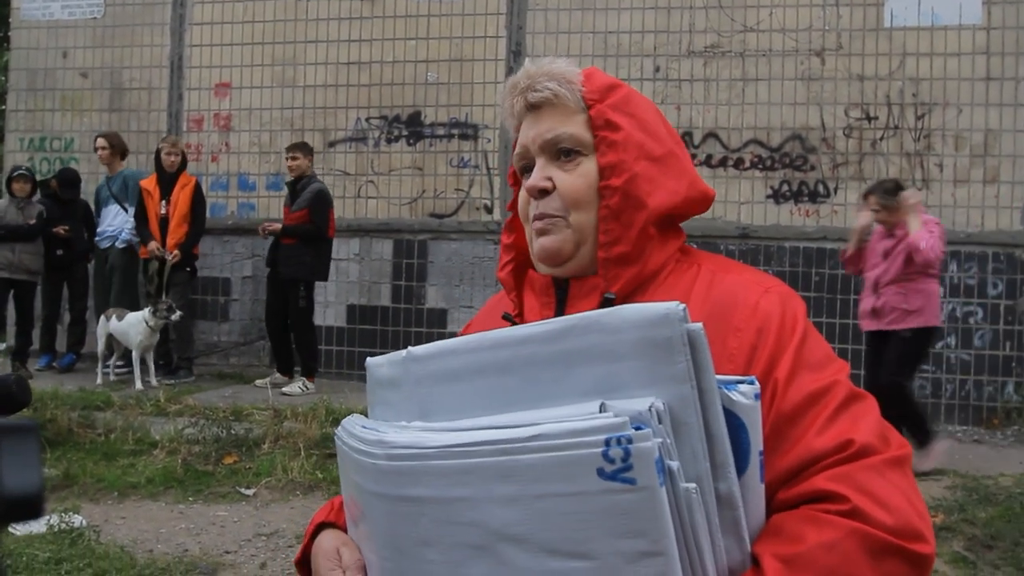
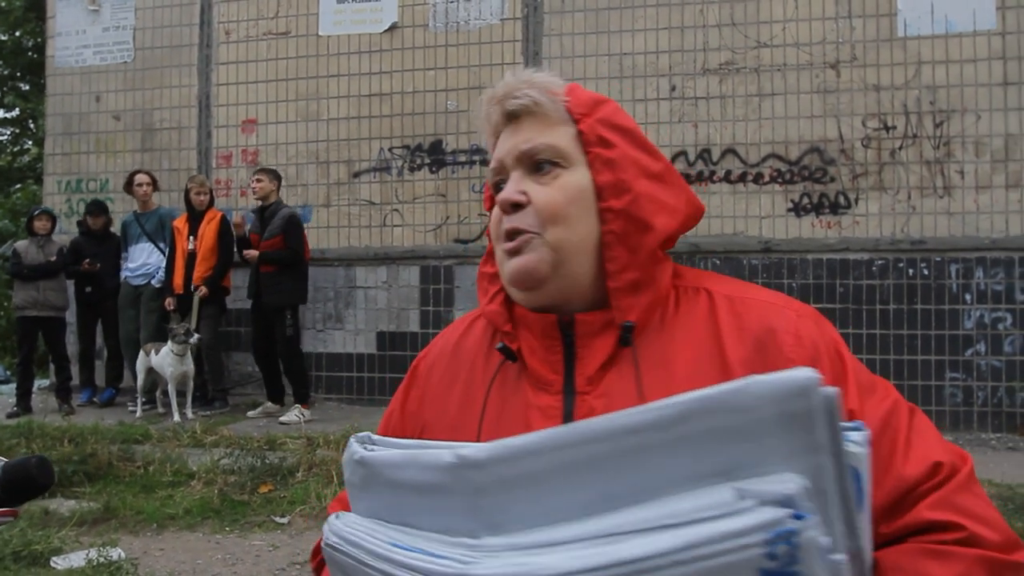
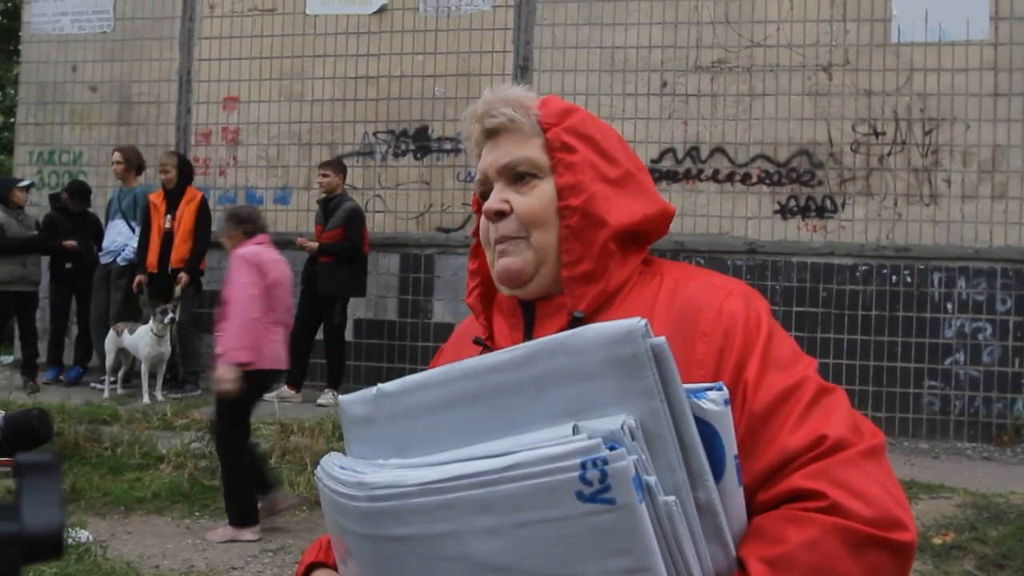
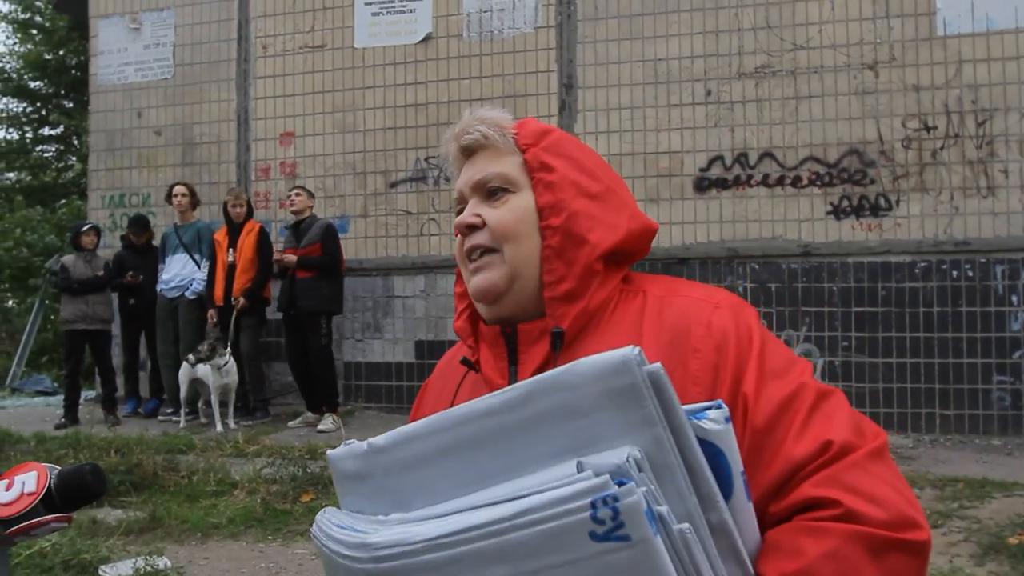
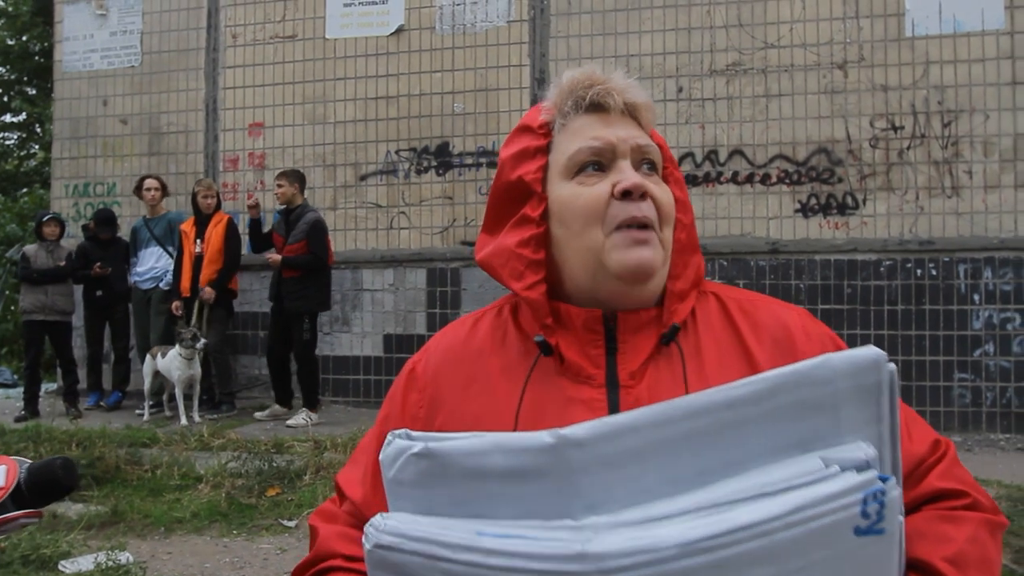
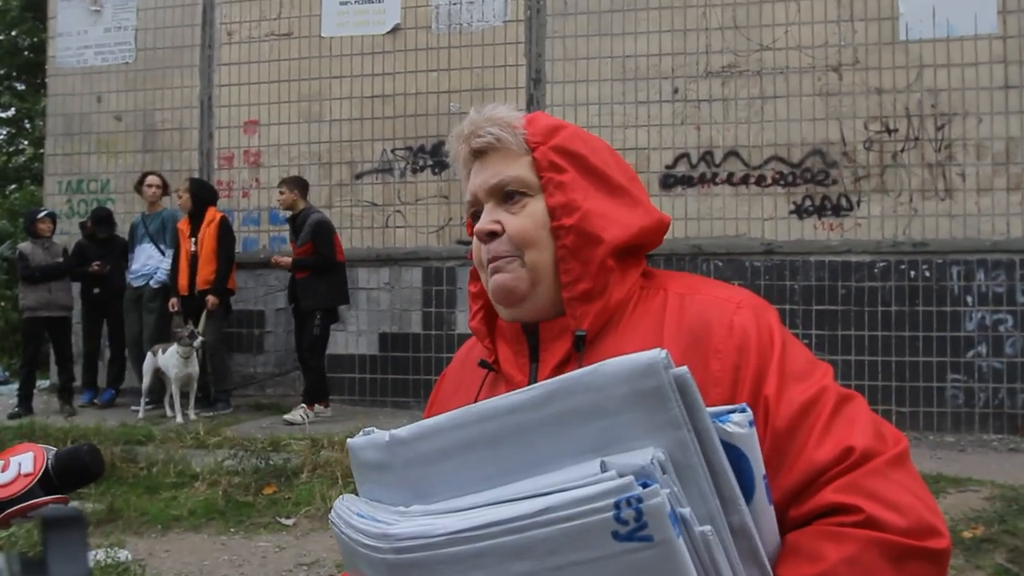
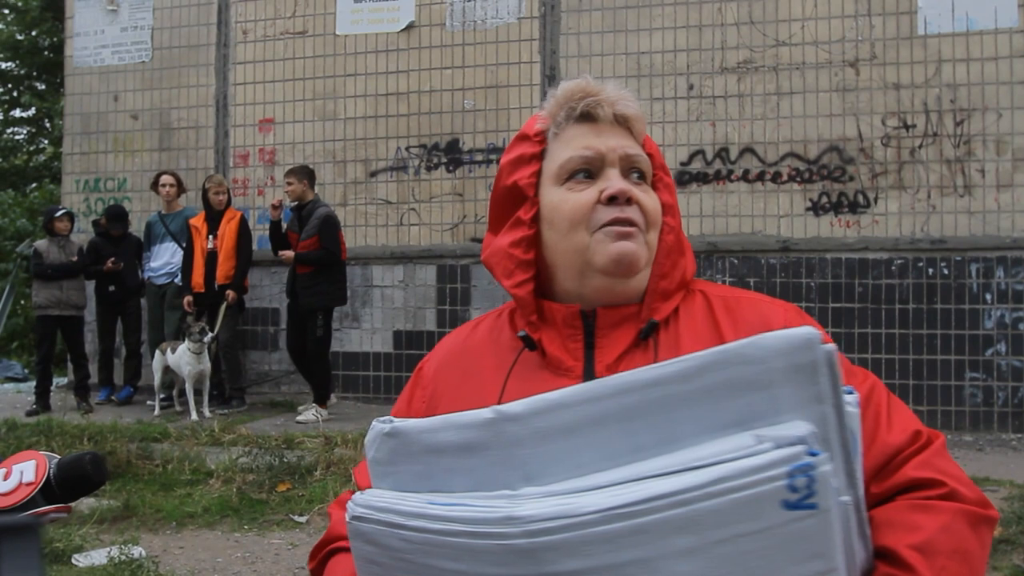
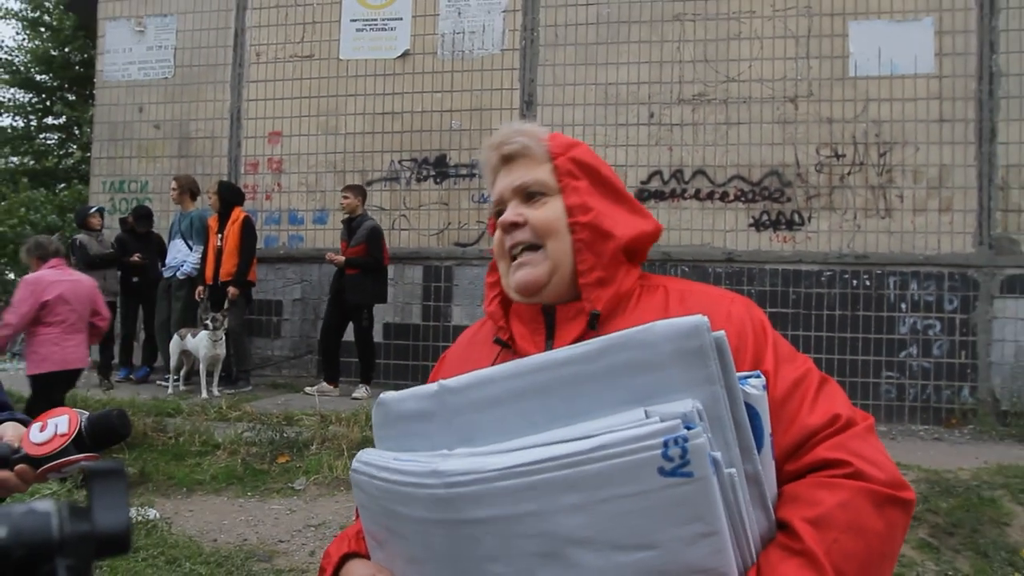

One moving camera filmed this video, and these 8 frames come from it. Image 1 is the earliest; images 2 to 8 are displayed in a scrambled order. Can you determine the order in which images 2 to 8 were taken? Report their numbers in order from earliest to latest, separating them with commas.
3, 8, 6, 7, 5, 2, 4
